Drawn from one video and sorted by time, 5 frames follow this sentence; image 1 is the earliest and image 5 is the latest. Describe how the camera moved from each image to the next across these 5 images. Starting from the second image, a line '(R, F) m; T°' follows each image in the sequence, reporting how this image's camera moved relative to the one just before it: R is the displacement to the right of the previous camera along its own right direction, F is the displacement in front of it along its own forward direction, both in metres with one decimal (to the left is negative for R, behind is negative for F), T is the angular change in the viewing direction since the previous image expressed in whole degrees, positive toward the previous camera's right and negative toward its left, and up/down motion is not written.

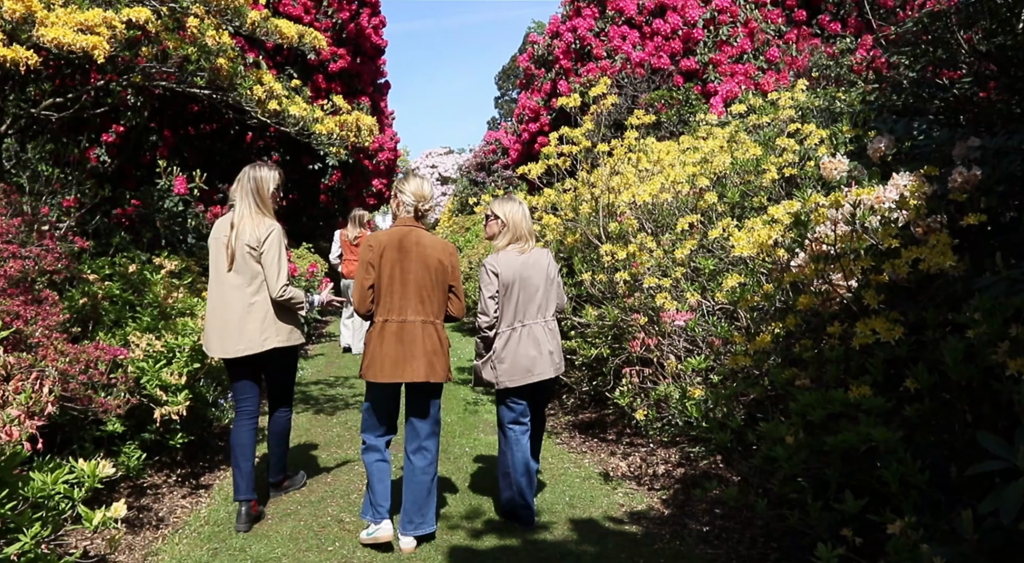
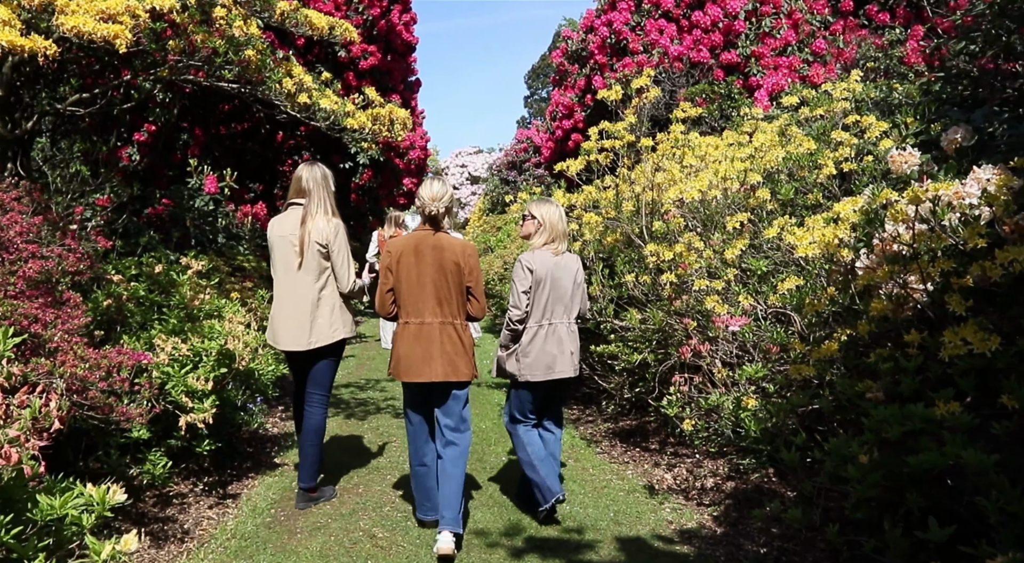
(-0.1, +0.2) m; -2°
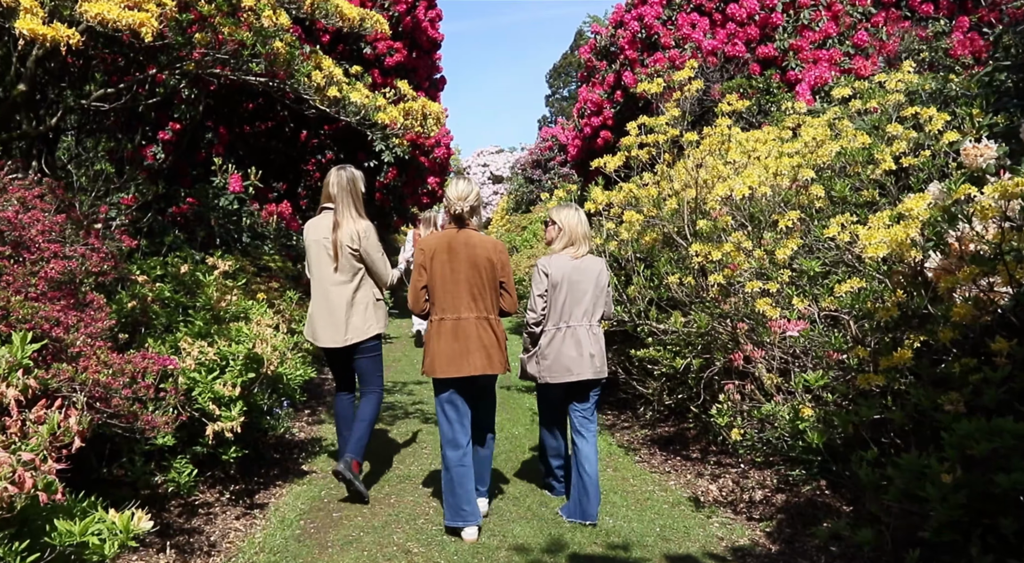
(-0.1, +0.2) m; -1°
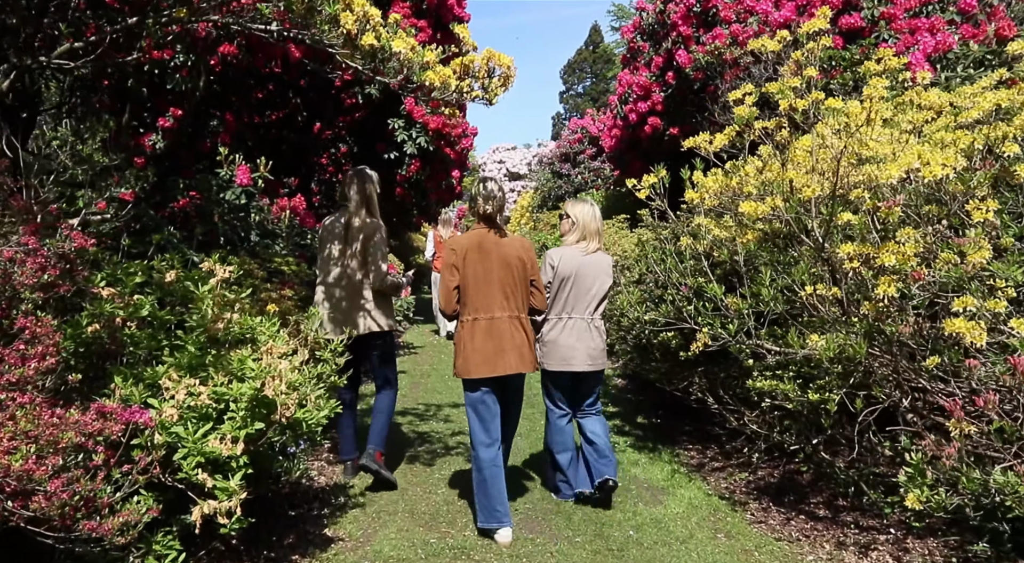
(-0.4, +1.1) m; -1°
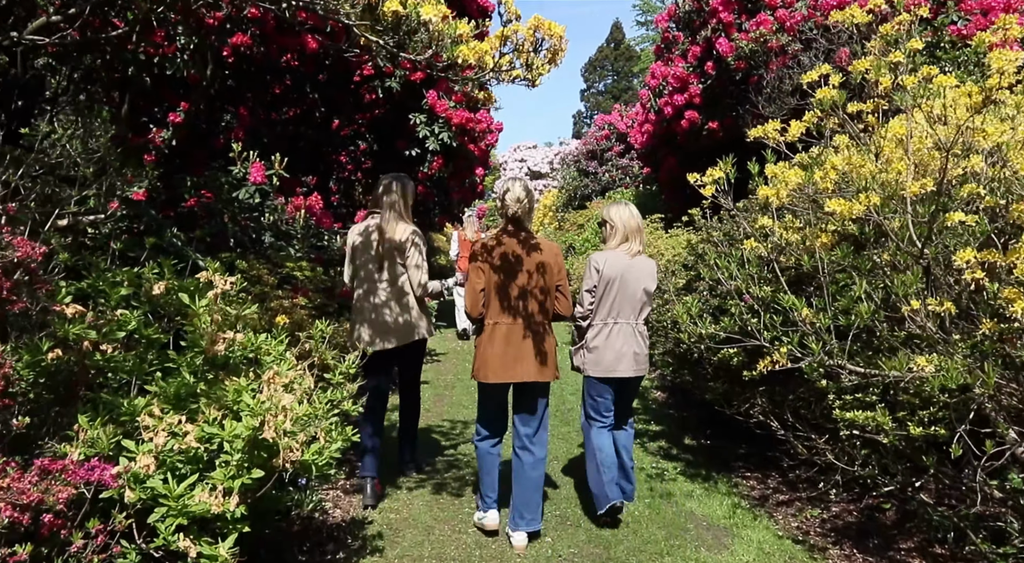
(-0.1, +0.6) m; -1°
